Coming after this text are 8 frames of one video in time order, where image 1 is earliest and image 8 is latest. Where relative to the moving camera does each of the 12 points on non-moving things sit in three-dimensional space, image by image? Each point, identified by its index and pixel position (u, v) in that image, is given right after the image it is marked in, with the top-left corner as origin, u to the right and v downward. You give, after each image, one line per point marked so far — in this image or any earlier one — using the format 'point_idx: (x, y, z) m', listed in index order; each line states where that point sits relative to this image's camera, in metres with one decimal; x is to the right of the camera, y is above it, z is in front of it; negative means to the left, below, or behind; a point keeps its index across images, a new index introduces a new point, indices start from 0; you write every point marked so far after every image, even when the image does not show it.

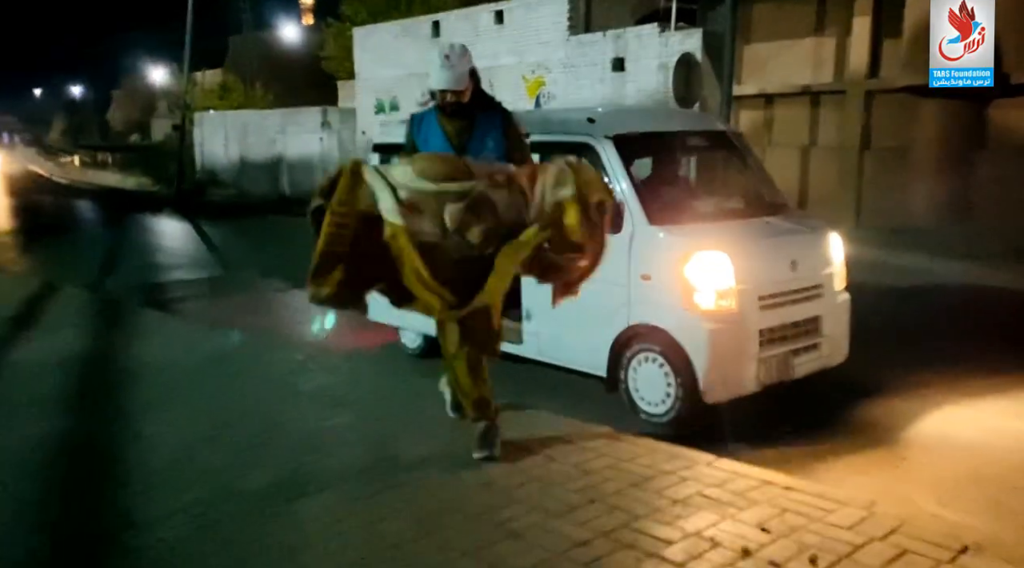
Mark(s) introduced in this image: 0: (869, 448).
0: (+1.9, -0.9, +5.1) m
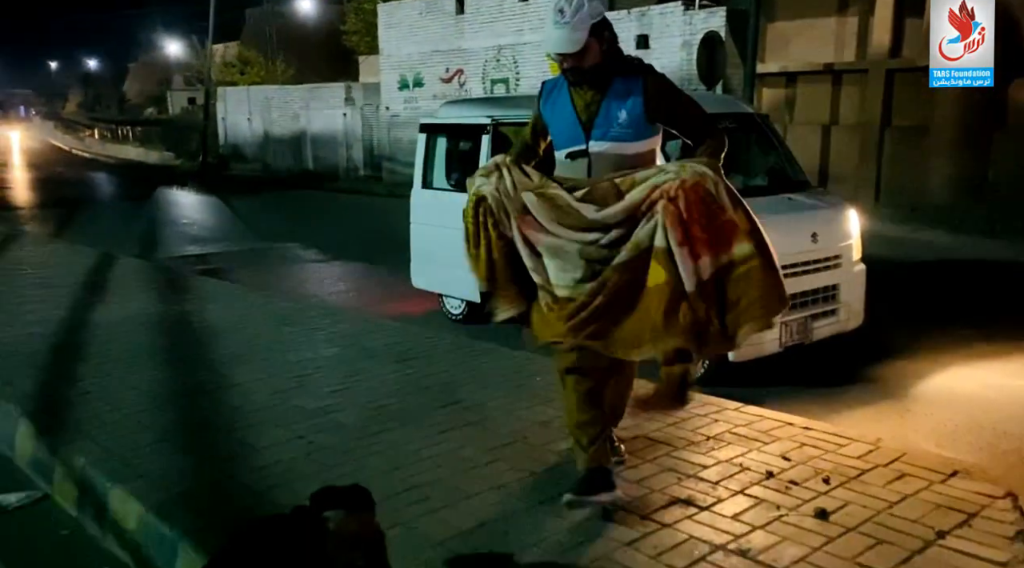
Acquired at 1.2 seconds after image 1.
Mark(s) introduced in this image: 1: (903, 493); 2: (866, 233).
0: (+2.2, -0.7, +5.7) m
1: (+1.5, -0.8, +3.7) m
2: (+4.5, +0.6, +12.3) m
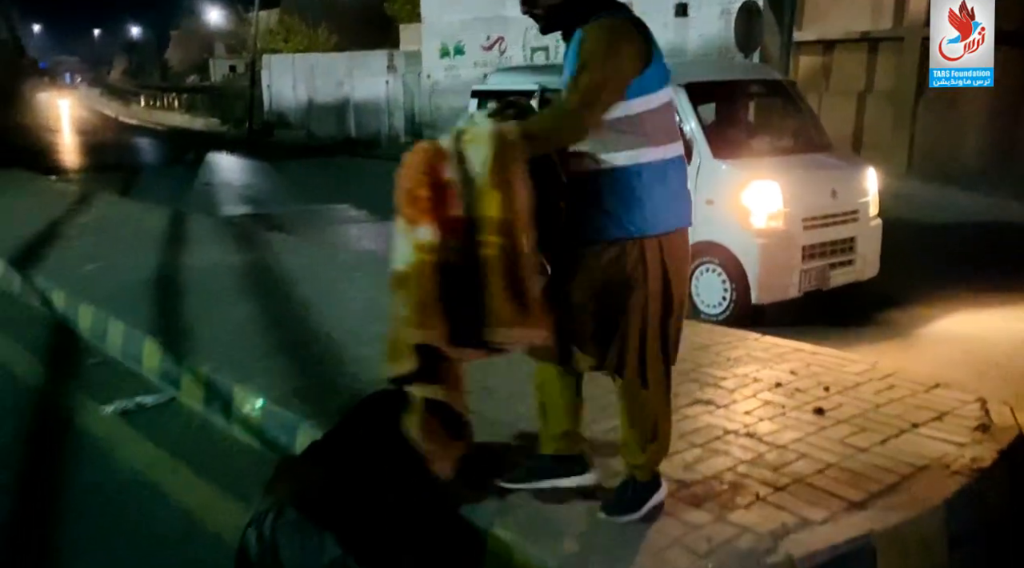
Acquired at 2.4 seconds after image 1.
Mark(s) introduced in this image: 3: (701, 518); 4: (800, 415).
0: (+2.5, -0.4, +6.4) m
1: (+1.7, -0.5, +4.4) m
2: (+5.1, +1.2, +12.9) m
3: (+0.6, -0.8, +3.2) m
4: (+1.2, -0.6, +4.2) m
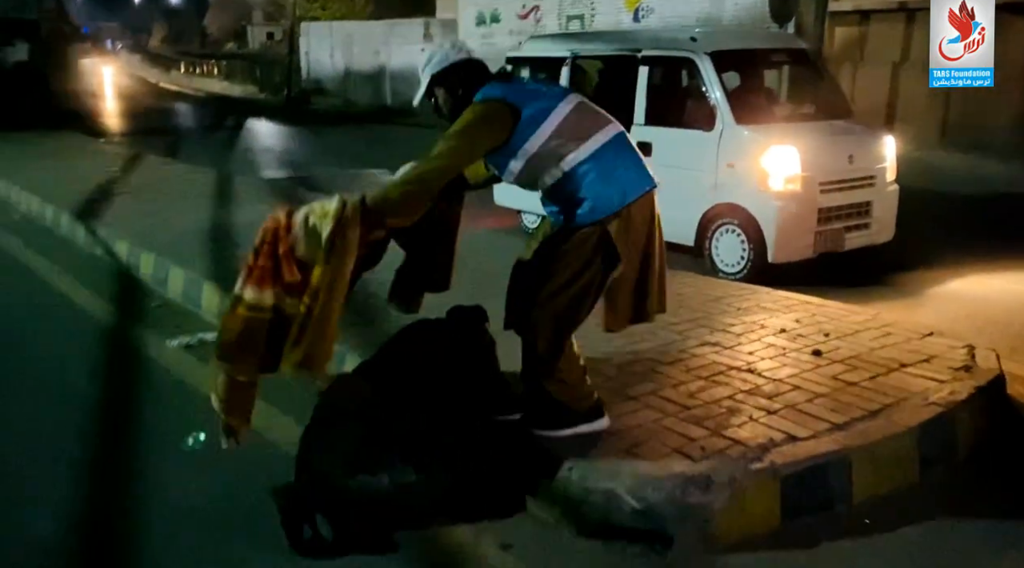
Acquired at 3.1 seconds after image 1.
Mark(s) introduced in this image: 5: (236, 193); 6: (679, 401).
0: (+2.7, -0.1, +6.8) m
1: (+1.8, -0.3, +4.8) m
2: (+5.5, +1.6, +13.1) m
3: (+0.7, -0.6, +3.6) m
4: (+1.4, -0.3, +4.6) m
5: (-3.3, +1.1, +11.7) m
6: (+0.7, -0.5, +4.0) m
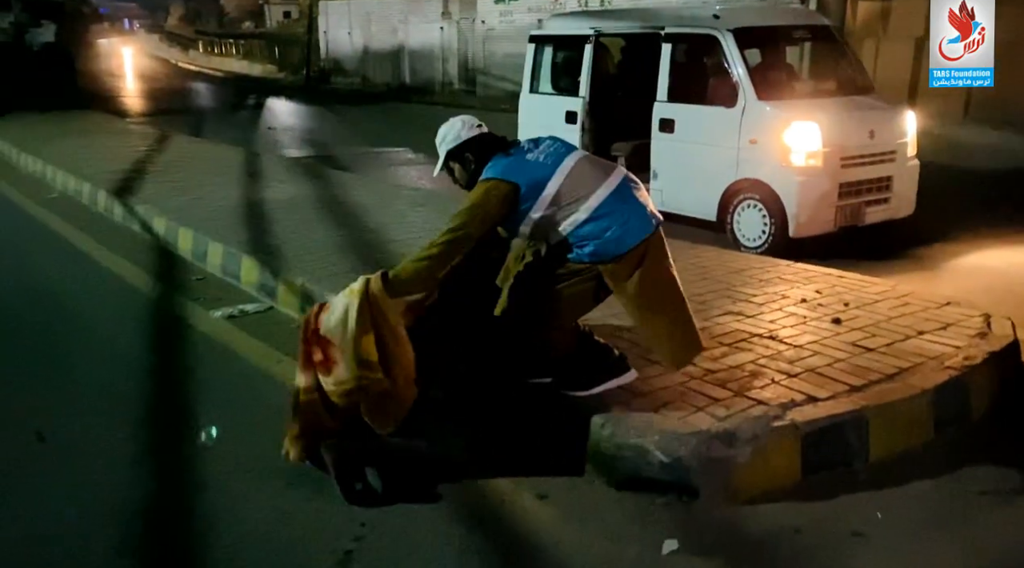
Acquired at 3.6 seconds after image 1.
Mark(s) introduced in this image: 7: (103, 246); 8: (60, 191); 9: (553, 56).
0: (+2.9, +0.1, +6.9) m
1: (+2.0, -0.1, +4.9) m
2: (+5.8, +1.9, +13.1) m
3: (+0.8, -0.4, +3.8) m
4: (+1.5, -0.2, +4.7) m
5: (-3.0, +1.4, +11.9) m
6: (+0.8, -0.4, +4.2) m
7: (-3.8, +0.3, +8.9) m
8: (-5.9, +1.2, +12.5) m
9: (+0.4, +2.1, +8.9) m
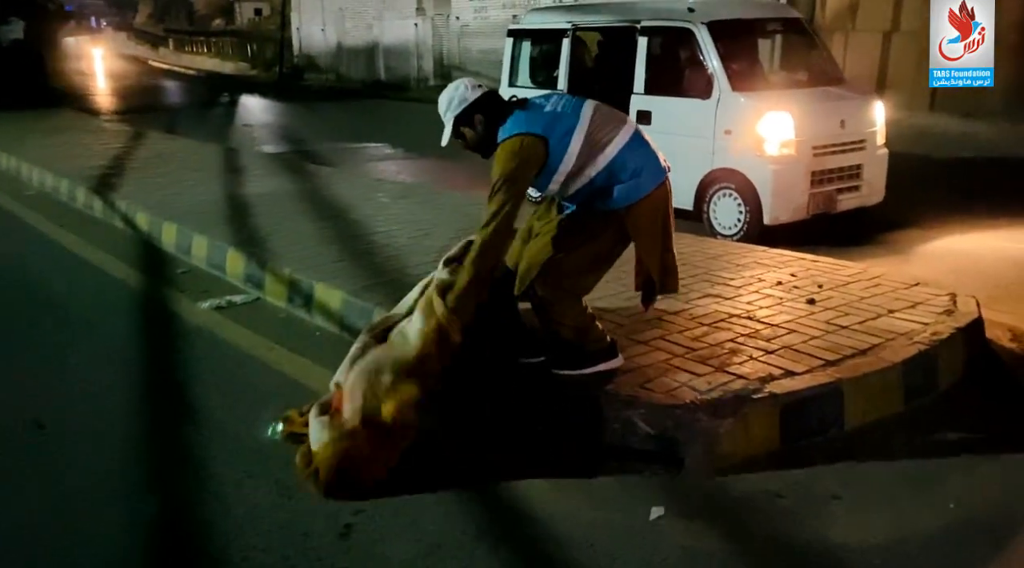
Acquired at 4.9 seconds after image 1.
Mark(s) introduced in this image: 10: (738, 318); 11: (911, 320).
0: (+2.8, +0.2, +7.1) m
1: (+1.9, 0.0, +5.1) m
2: (+5.5, +2.1, +13.4) m
3: (+0.8, -0.4, +4.0) m
4: (+1.4, -0.1, +4.9) m
5: (-3.3, +1.4, +12.0) m
6: (+0.8, -0.3, +4.3) m
7: (-3.9, +0.4, +9.0) m
8: (-6.1, +1.2, +12.5) m
9: (+0.2, +2.2, +9.1) m
10: (+1.1, -0.2, +4.7) m
11: (+1.9, -0.2, +4.6) m
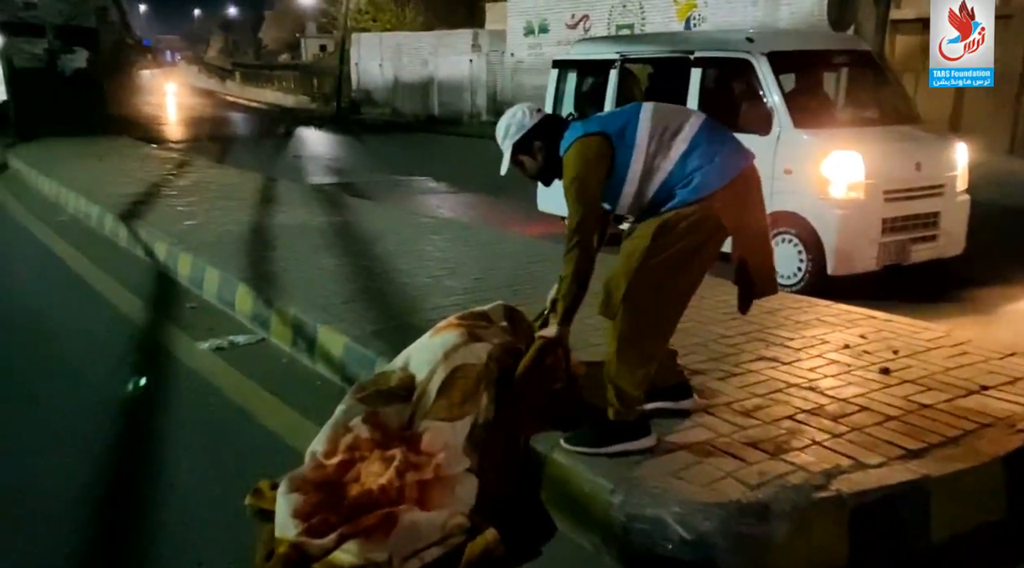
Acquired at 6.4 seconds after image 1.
0: (+3.0, -0.2, +6.3) m
1: (+2.0, -0.4, +4.3) m
2: (+6.1, +1.4, +12.5) m
3: (+0.8, -0.6, +3.3) m
4: (+1.5, -0.4, +4.2) m
5: (-2.8, +1.0, +11.5) m
6: (+0.8, -0.5, +3.6) m
7: (-3.6, +0.1, +8.5) m
8: (-5.6, +0.9, +12.2) m
9: (+0.6, +1.8, +8.5) m
10: (+1.2, -0.4, +3.9) m
11: (+1.9, -0.5, +3.8) m
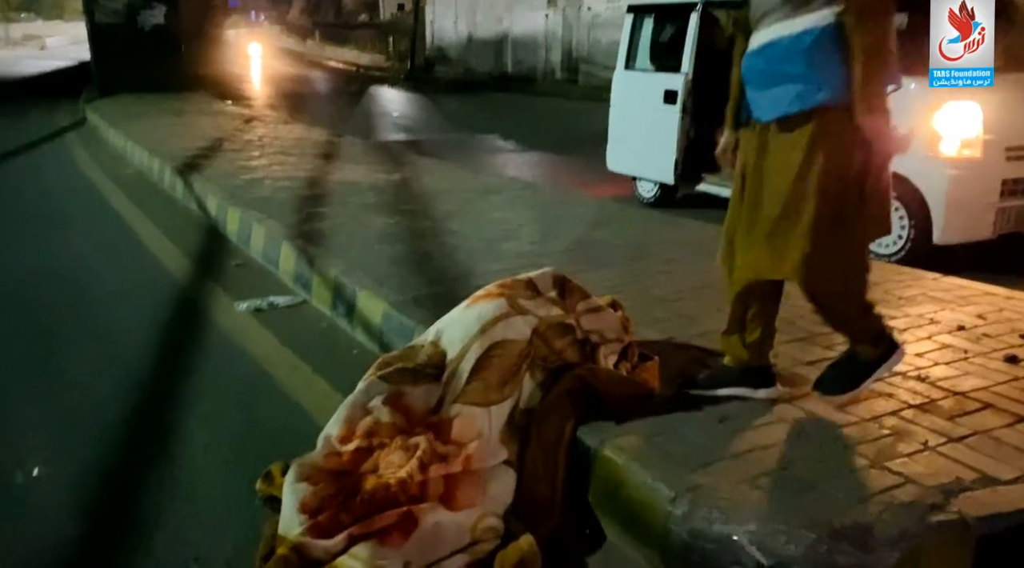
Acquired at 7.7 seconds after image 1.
0: (+3.3, 0.0, +5.5) m
1: (+2.2, -0.2, +3.6) m
2: (+7.0, +1.7, +11.4) m
3: (+0.9, -0.5, +2.7) m
4: (+1.7, -0.3, +3.5) m
5: (-2.0, +1.5, +11.1) m
6: (+1.0, -0.4, +3.0) m
7: (-3.1, +0.5, +8.2) m
8: (-4.7, +1.5, +12.0) m
9: (+1.1, +2.1, +7.8) m
10: (+1.3, -0.3, +3.3) m
11: (+2.1, -0.4, +3.1) m
